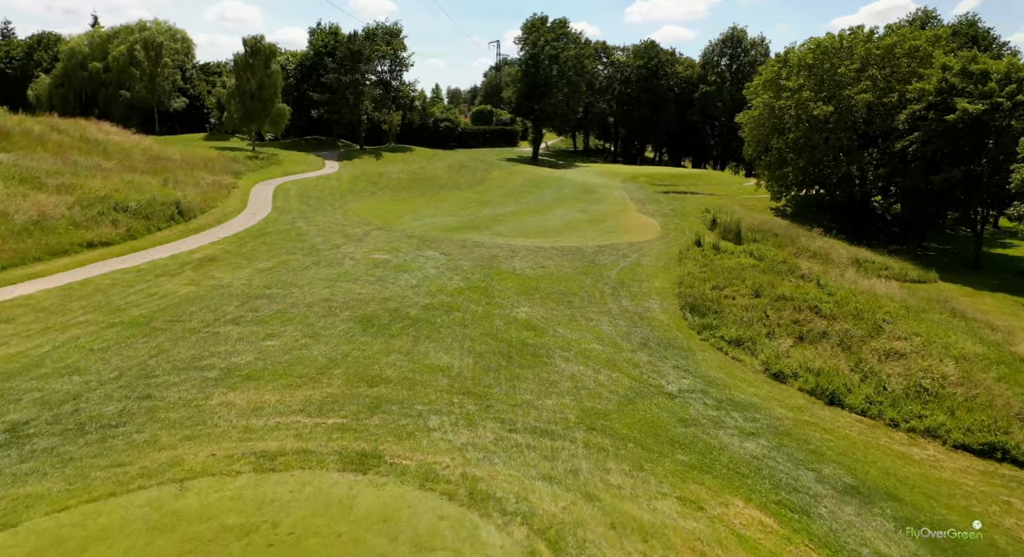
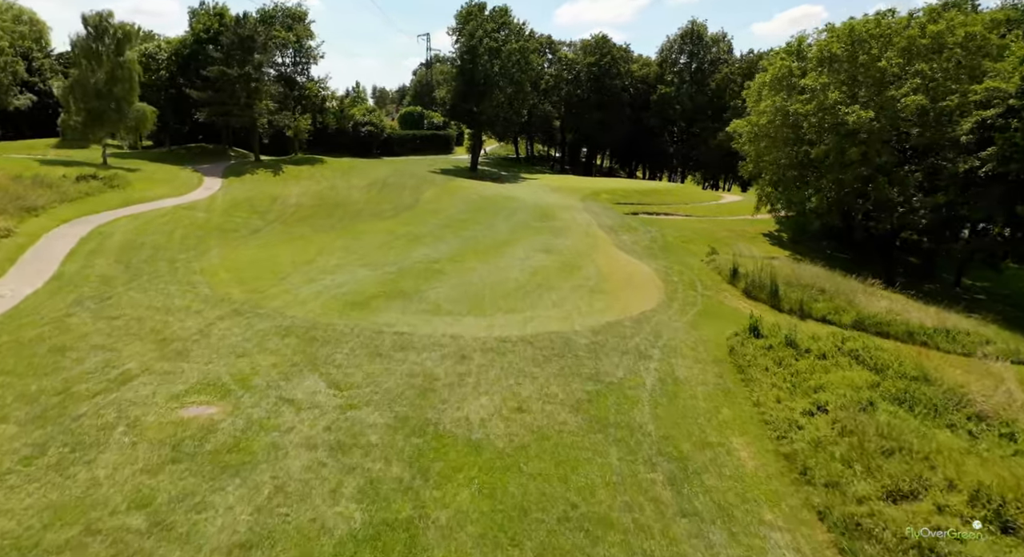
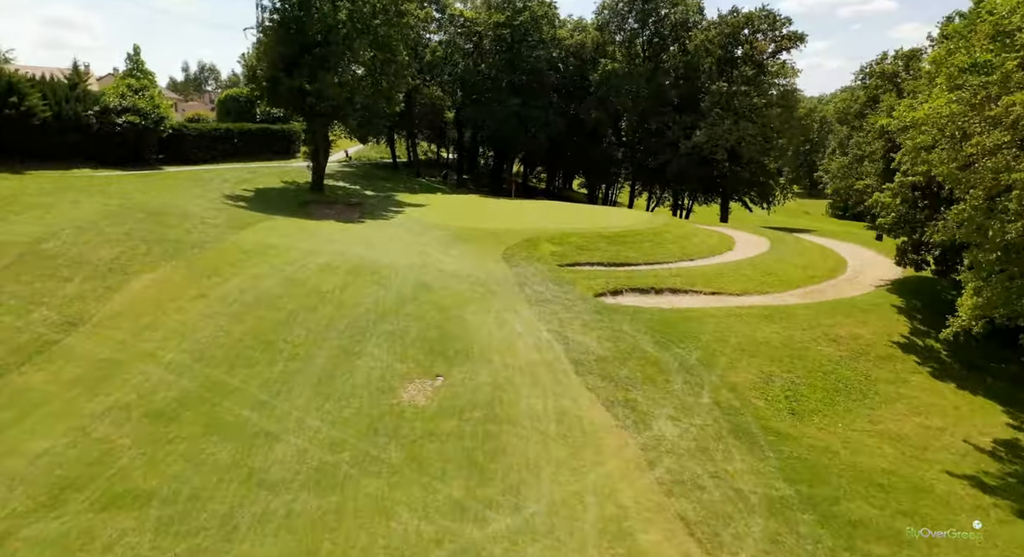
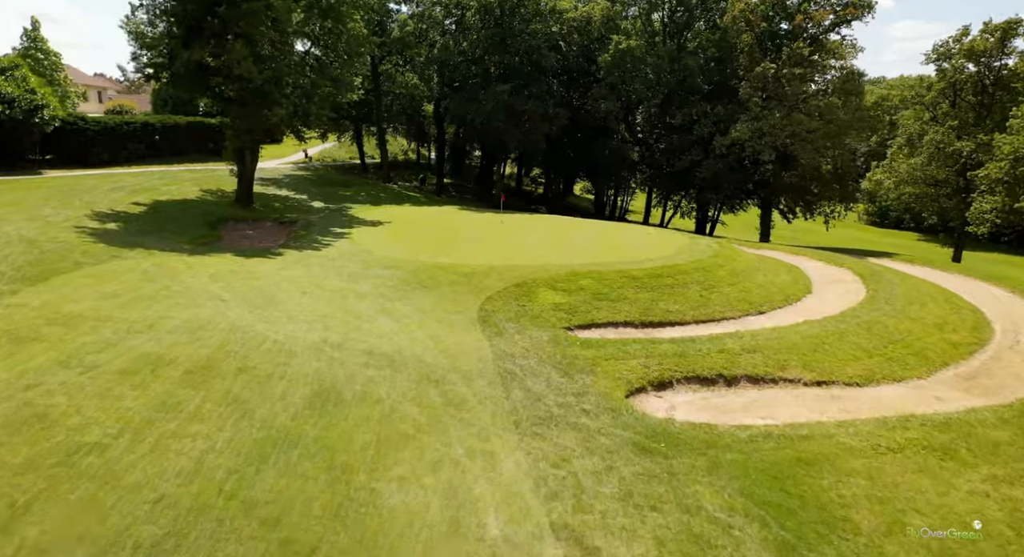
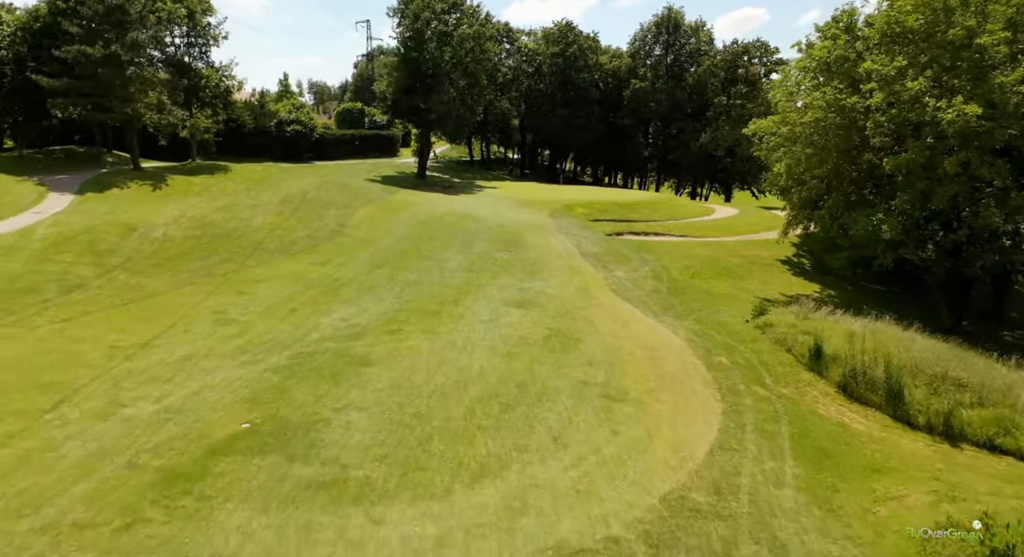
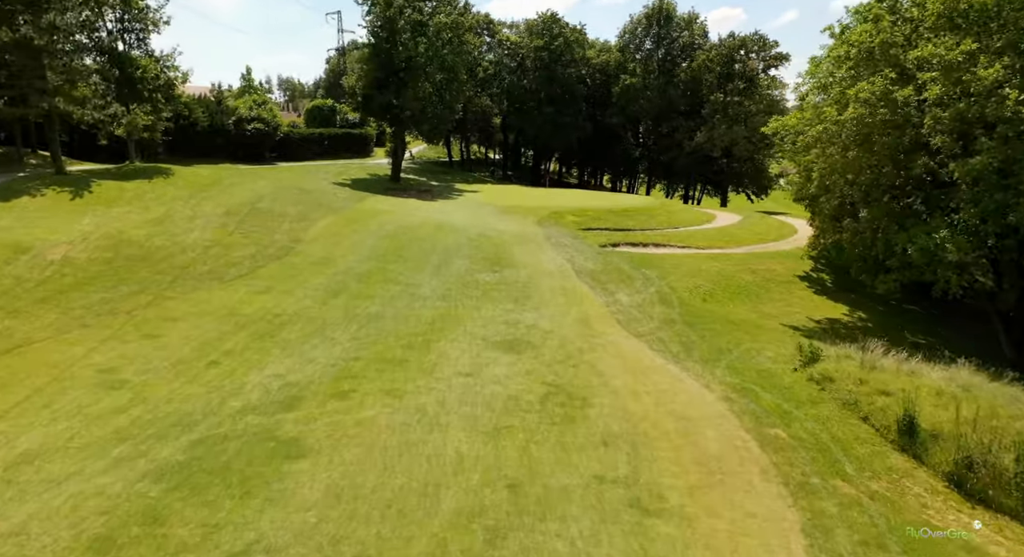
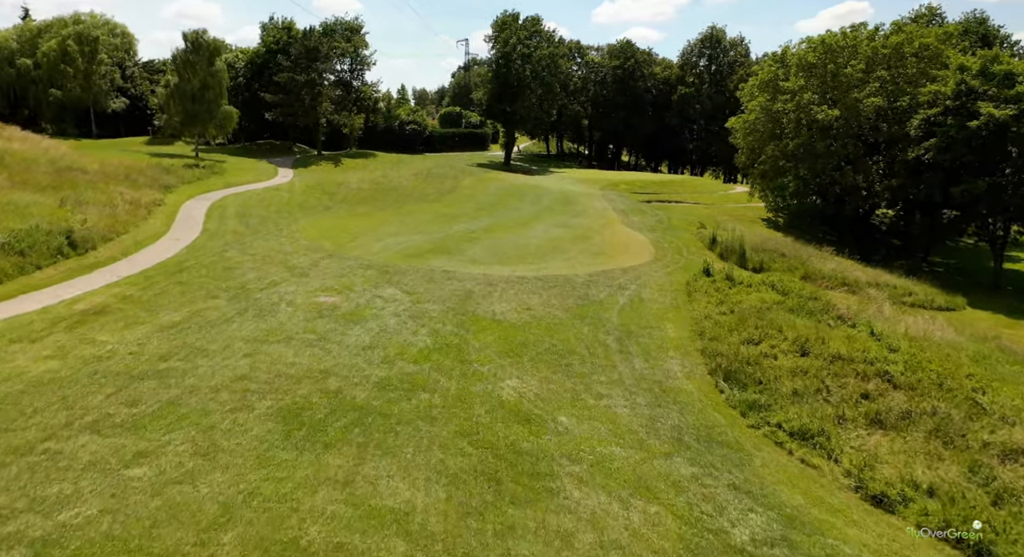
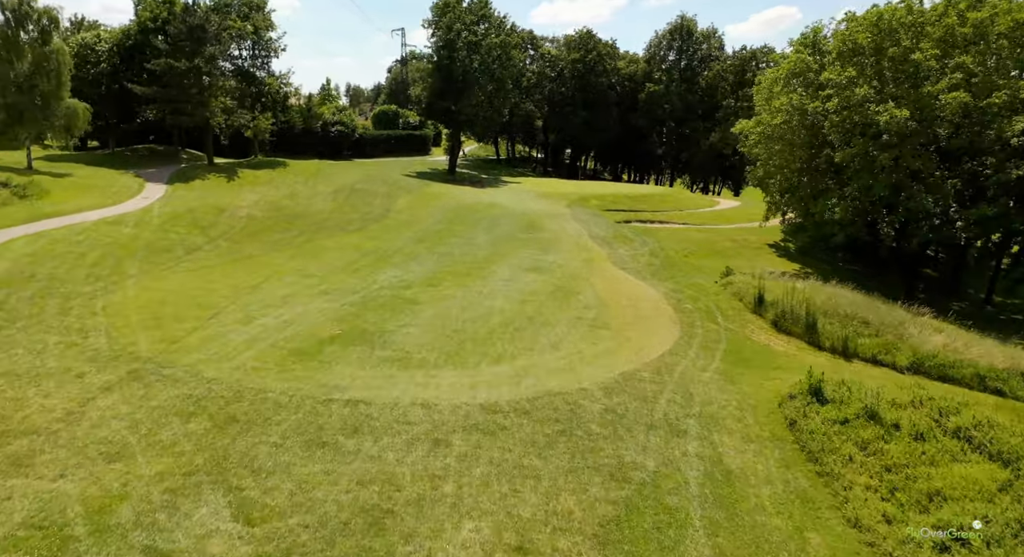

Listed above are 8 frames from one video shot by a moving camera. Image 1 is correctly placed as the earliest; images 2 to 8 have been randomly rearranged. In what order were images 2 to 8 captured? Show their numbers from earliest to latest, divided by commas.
7, 2, 8, 5, 6, 3, 4
